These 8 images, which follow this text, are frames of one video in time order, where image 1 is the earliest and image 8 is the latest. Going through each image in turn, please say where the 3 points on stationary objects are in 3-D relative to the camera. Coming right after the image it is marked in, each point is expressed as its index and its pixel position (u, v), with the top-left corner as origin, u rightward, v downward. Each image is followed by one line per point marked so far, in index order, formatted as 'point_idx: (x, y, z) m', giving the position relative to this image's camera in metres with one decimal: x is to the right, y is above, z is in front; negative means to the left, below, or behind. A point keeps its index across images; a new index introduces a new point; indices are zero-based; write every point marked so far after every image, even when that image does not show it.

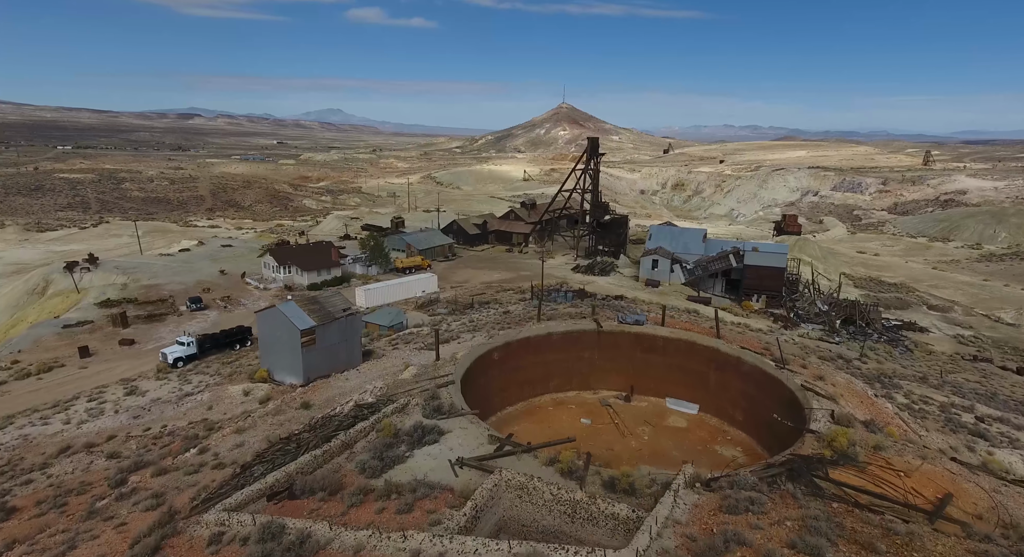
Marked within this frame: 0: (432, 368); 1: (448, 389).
0: (-3.2, -3.6, +19.7) m
1: (-2.2, -3.8, +17.2) m
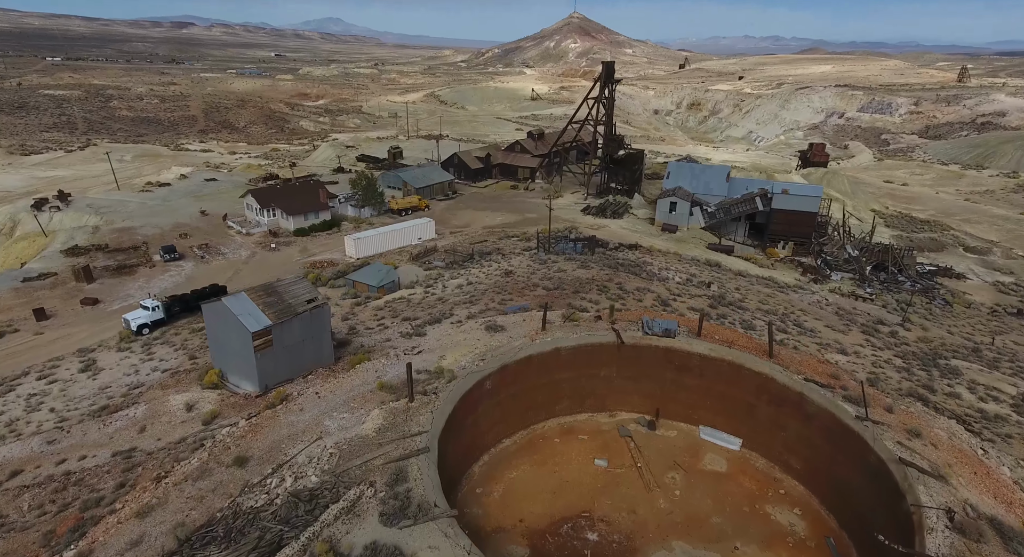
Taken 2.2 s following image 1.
0: (-3.3, -4.1, +15.1) m
1: (-2.3, -4.7, +12.6) m
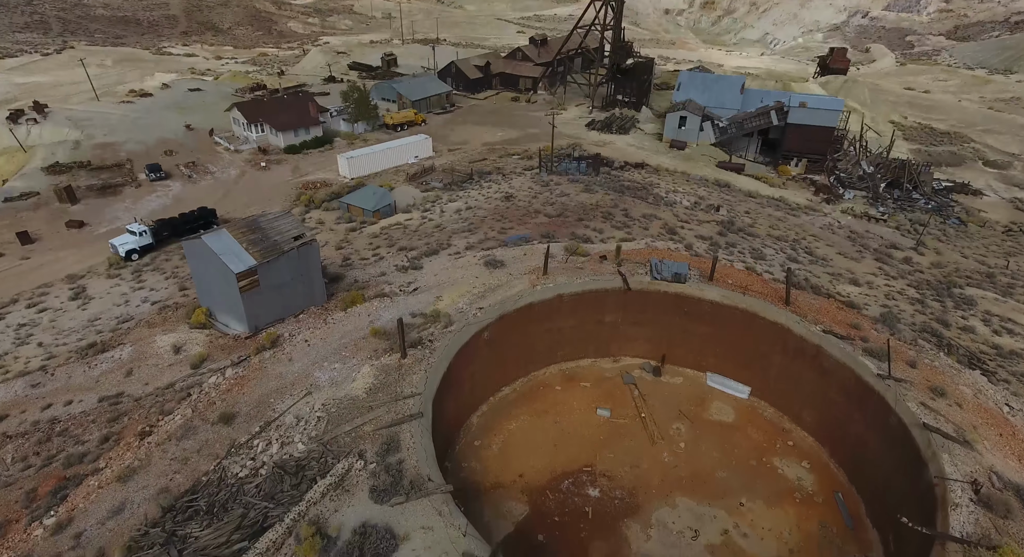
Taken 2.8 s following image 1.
0: (-3.3, -2.6, +14.2) m
1: (-2.4, -3.6, +11.8) m
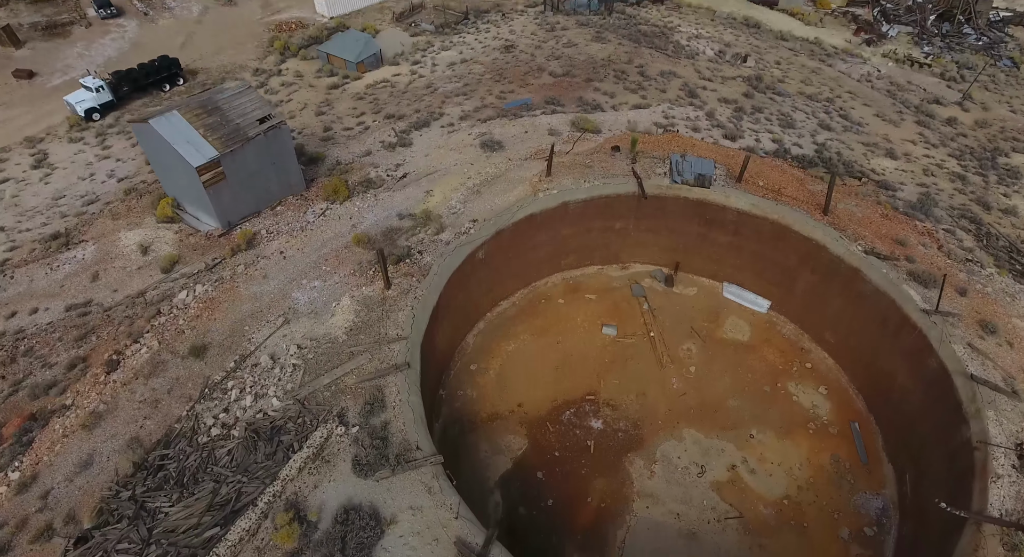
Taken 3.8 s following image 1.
0: (-3.3, -0.6, +12.5) m
1: (-2.4, -2.3, +10.5) m
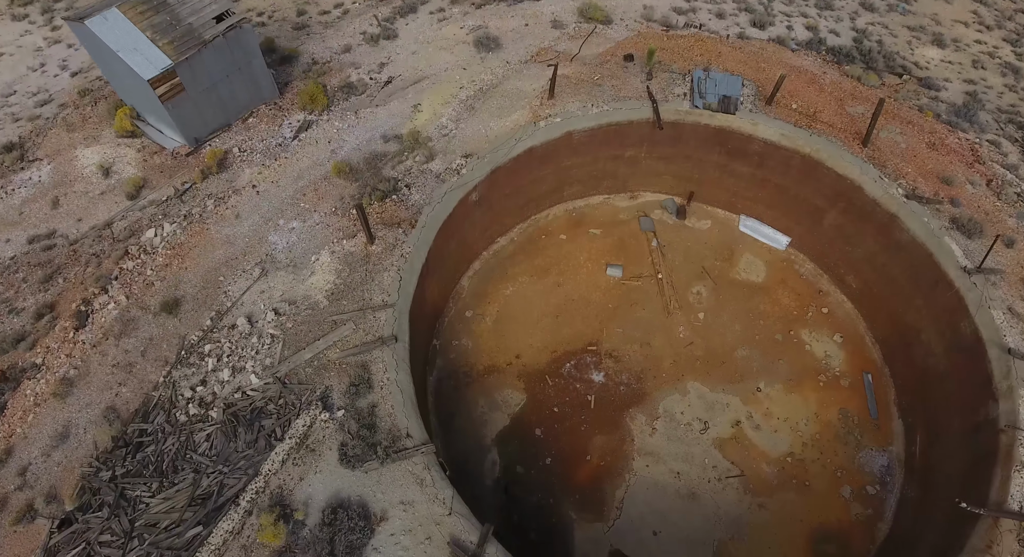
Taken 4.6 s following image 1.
0: (-3.3, +0.5, +11.2) m
1: (-2.4, -1.6, +9.7) m
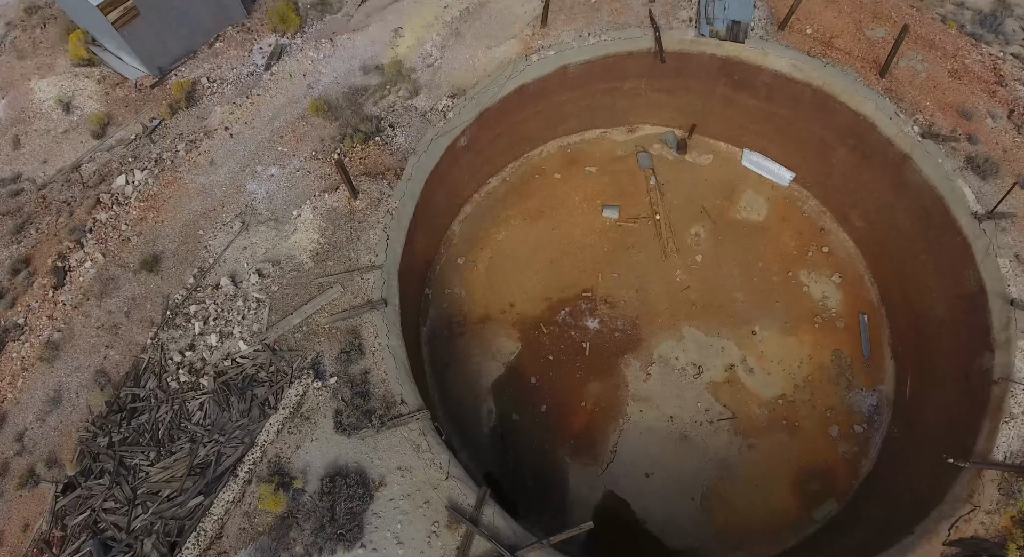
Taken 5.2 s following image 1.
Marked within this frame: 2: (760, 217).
0: (-3.4, +1.4, +10.6) m
1: (-2.5, -0.9, +9.4) m
2: (+7.1, +1.7, +14.4) m
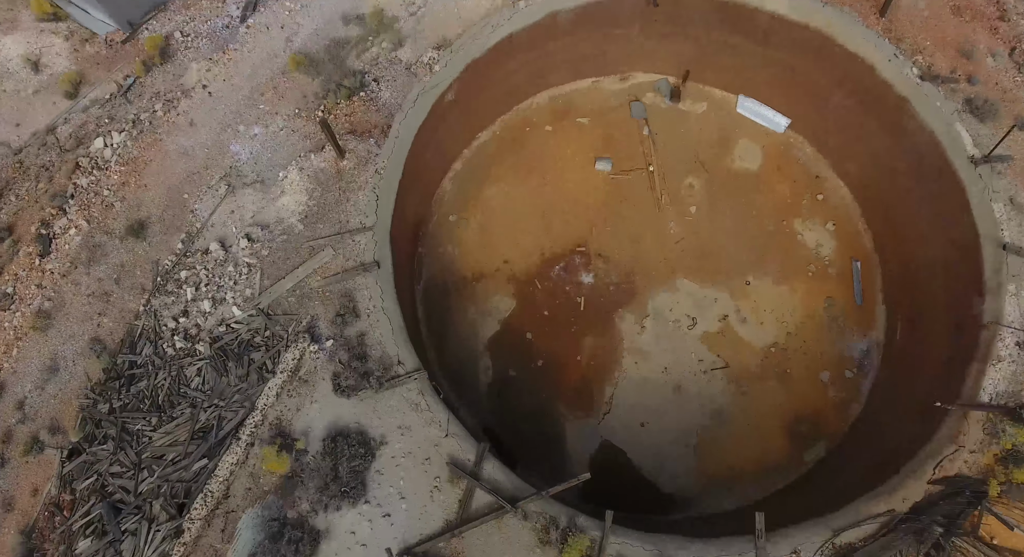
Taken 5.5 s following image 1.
0: (-3.6, +2.1, +10.3) m
1: (-2.6, -0.2, +9.3) m
2: (+6.8, +3.1, +14.1) m
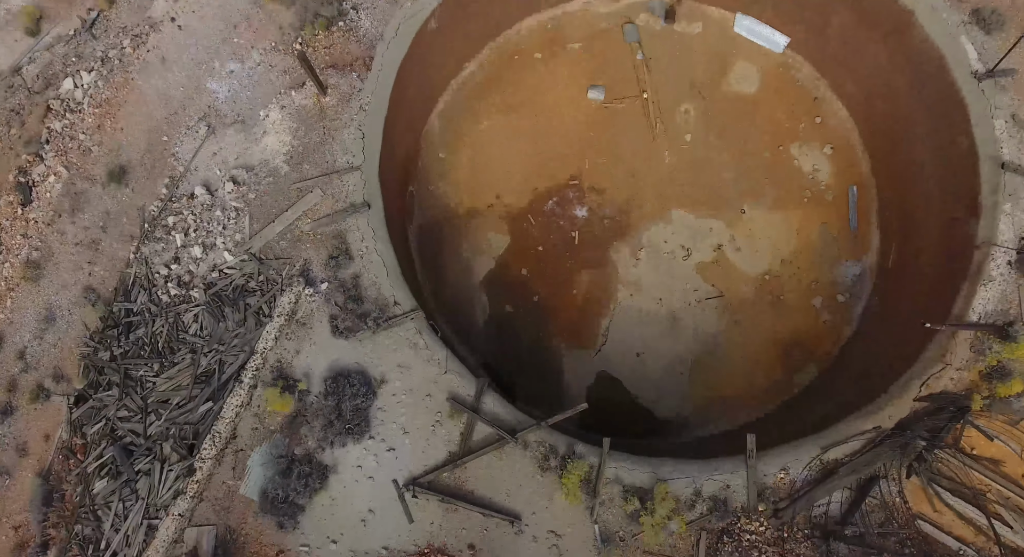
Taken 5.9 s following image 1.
0: (-3.8, +3.2, +9.9) m
1: (-2.7, +0.8, +9.2) m
2: (+6.6, +5.0, +13.7) m
